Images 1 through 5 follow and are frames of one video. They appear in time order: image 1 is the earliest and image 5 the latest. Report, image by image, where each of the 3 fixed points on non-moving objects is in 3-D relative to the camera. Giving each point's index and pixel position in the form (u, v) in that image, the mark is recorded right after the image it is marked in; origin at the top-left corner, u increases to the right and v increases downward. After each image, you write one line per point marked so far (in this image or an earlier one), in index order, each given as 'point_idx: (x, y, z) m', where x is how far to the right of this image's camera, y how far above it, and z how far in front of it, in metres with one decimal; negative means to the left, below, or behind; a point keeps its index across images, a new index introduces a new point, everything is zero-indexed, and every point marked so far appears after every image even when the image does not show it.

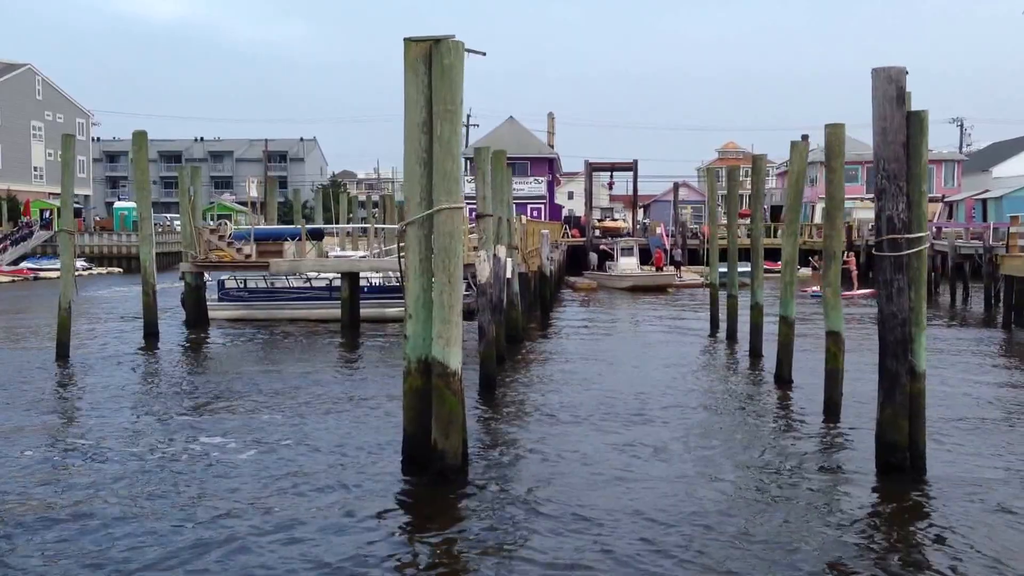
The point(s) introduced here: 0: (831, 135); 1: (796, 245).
0: (+3.2, +1.5, +10.2) m
1: (+3.6, +0.5, +12.6) m
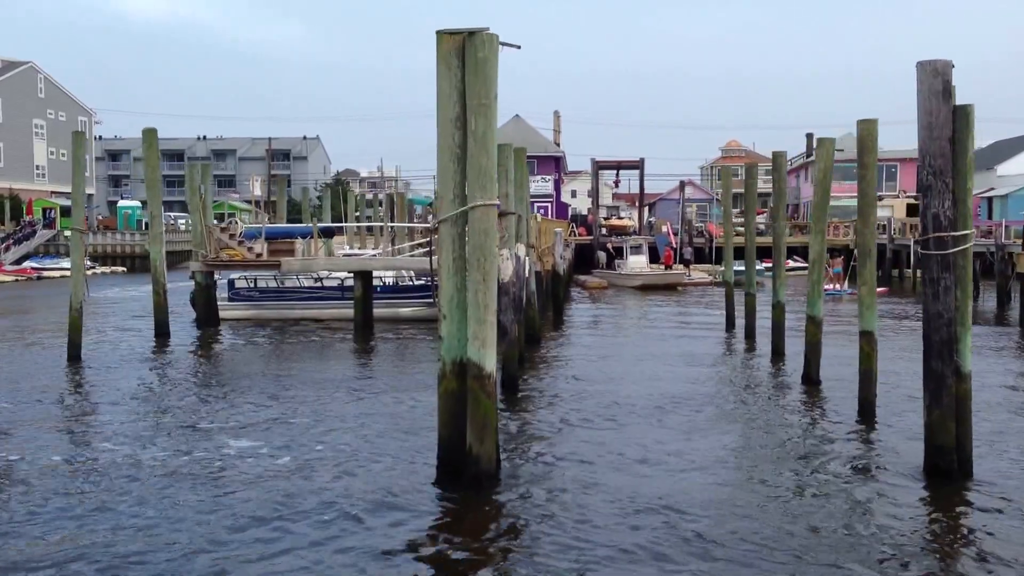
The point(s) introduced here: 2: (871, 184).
0: (+3.5, +1.5, +10.0) m
1: (+3.8, +0.6, +12.4) m
2: (+3.6, +1.0, +10.2) m
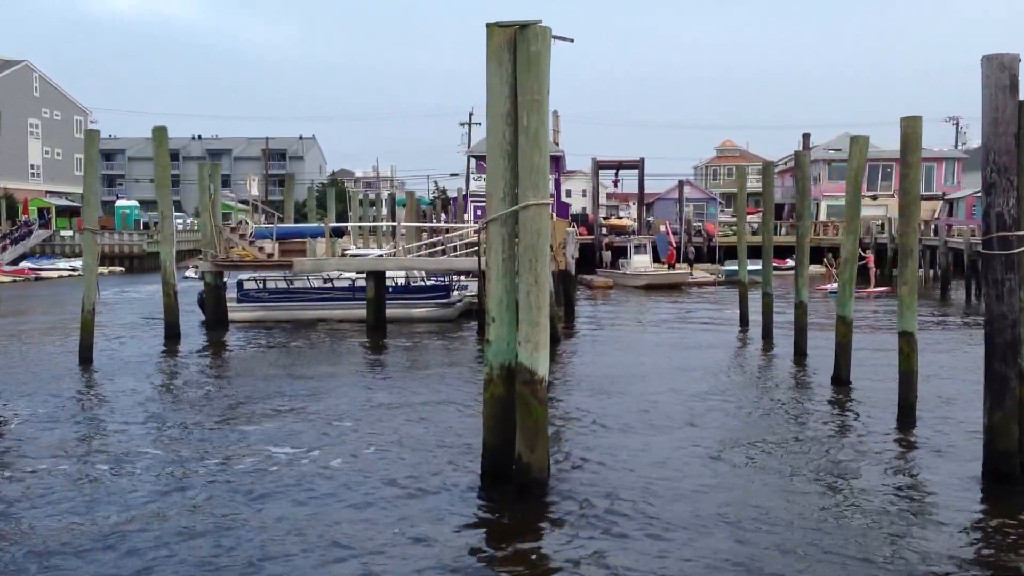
0: (+3.8, +1.5, +9.8) m
1: (+4.1, +0.5, +12.2) m
2: (+4.0, +1.0, +10.1) m
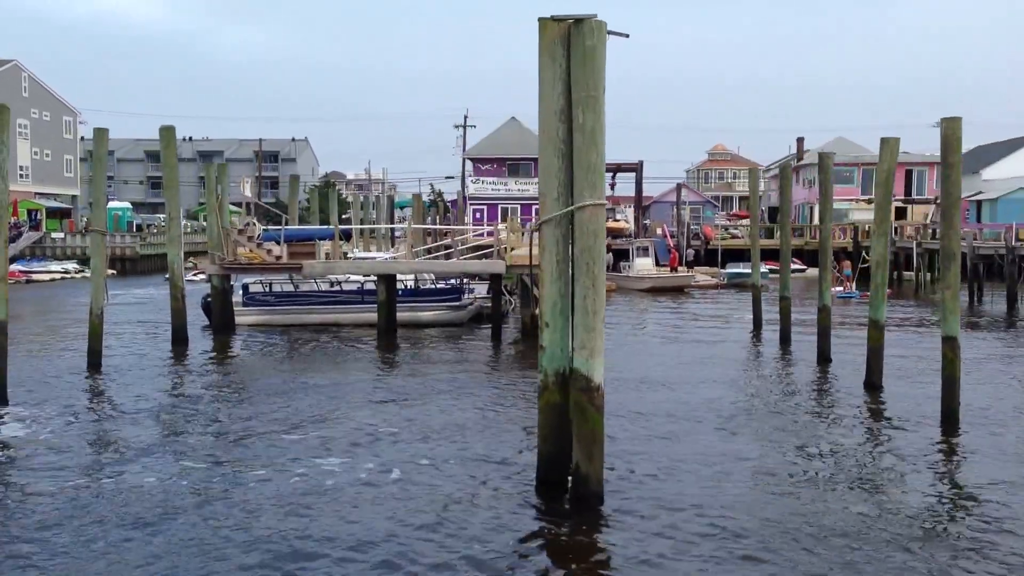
0: (+4.1, +1.5, +9.6) m
1: (+4.4, +0.5, +12.0) m
2: (+4.3, +1.0, +9.9) m
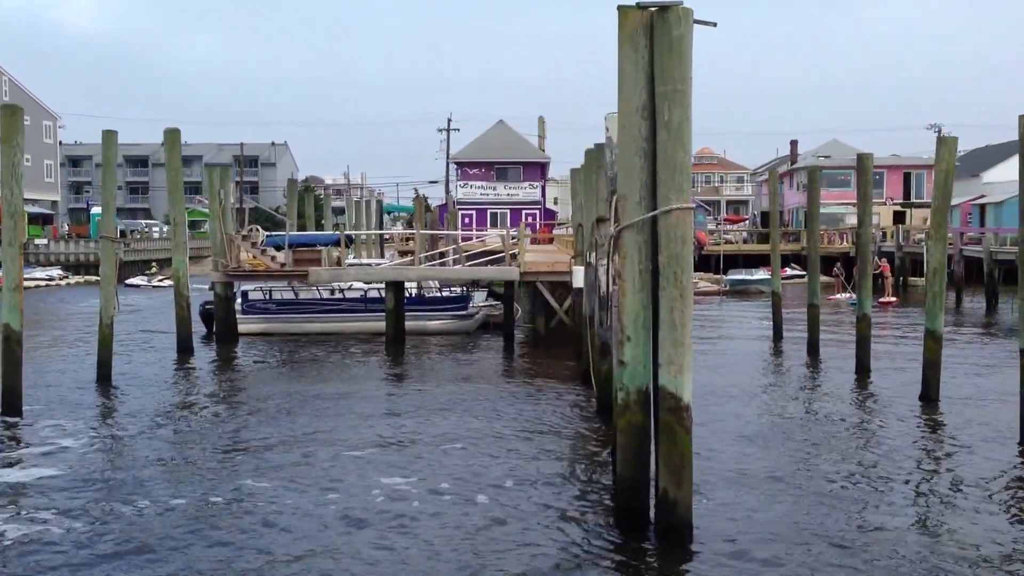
0: (+4.6, +1.4, +9.1) m
1: (+4.8, +0.4, +11.5) m
2: (+4.7, +0.9, +9.4) m
